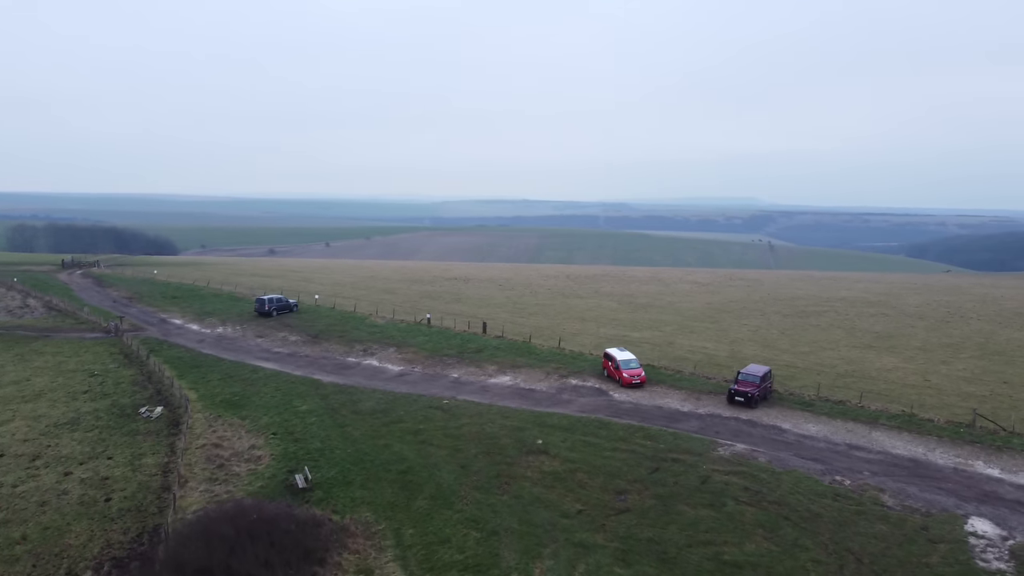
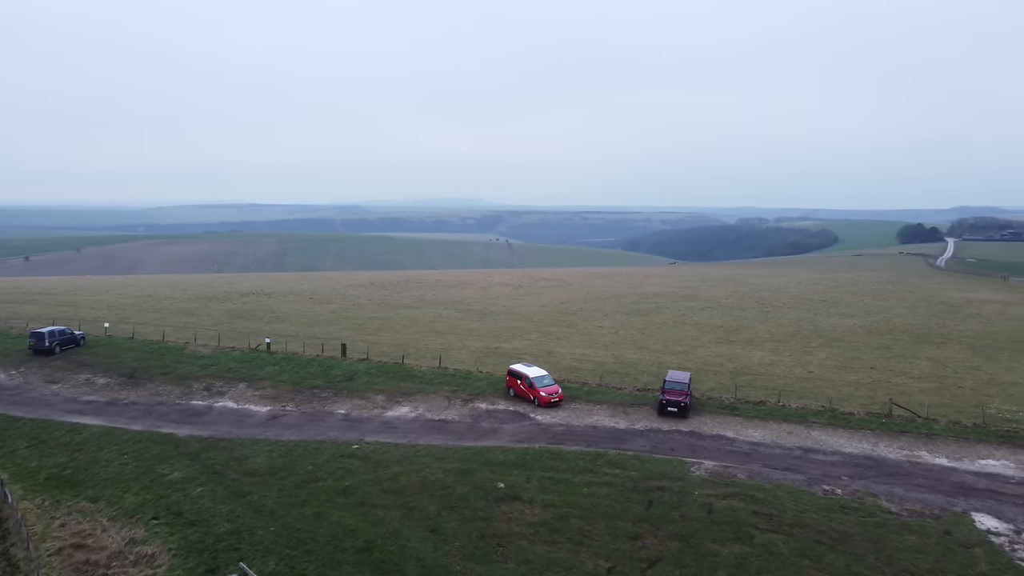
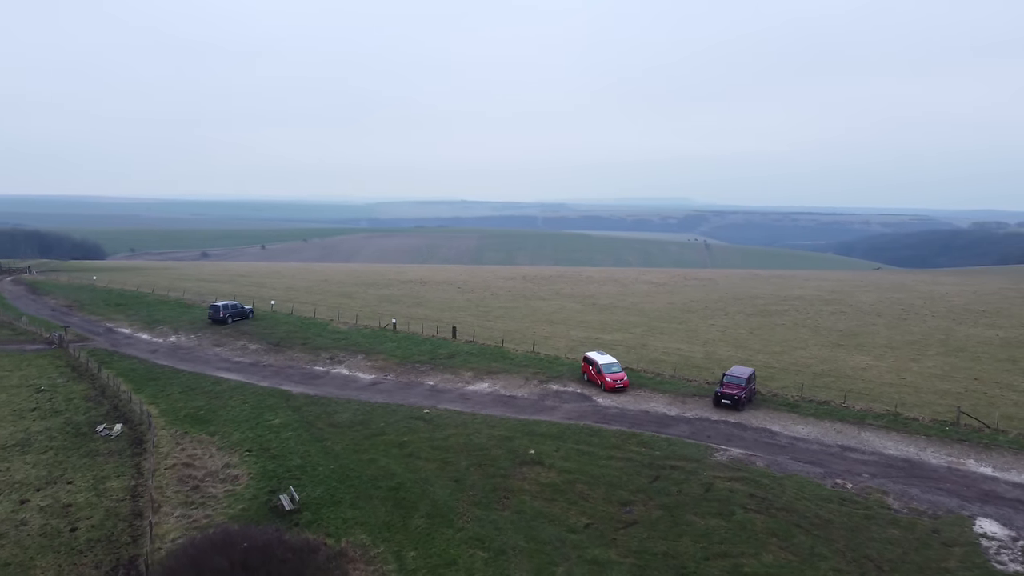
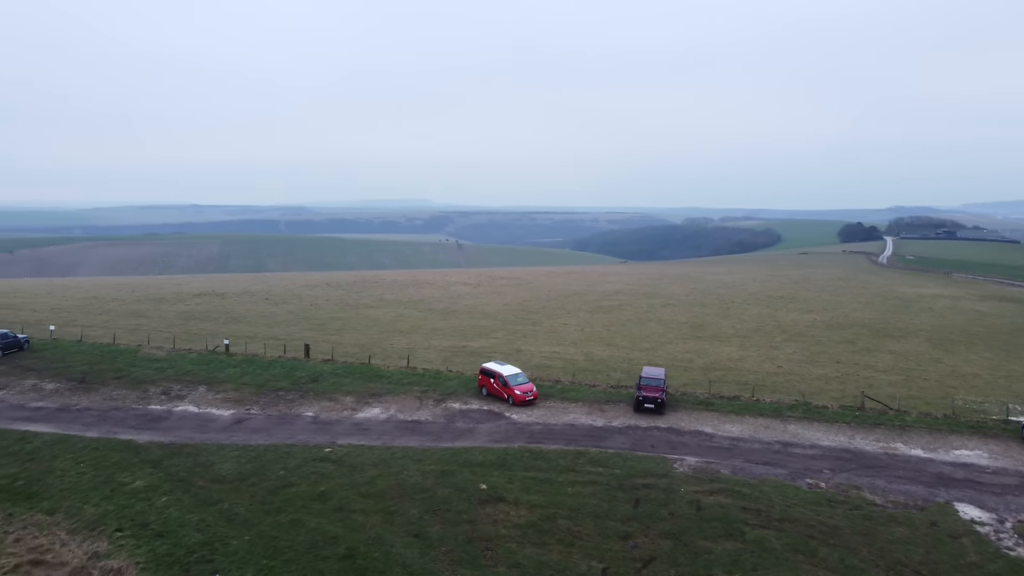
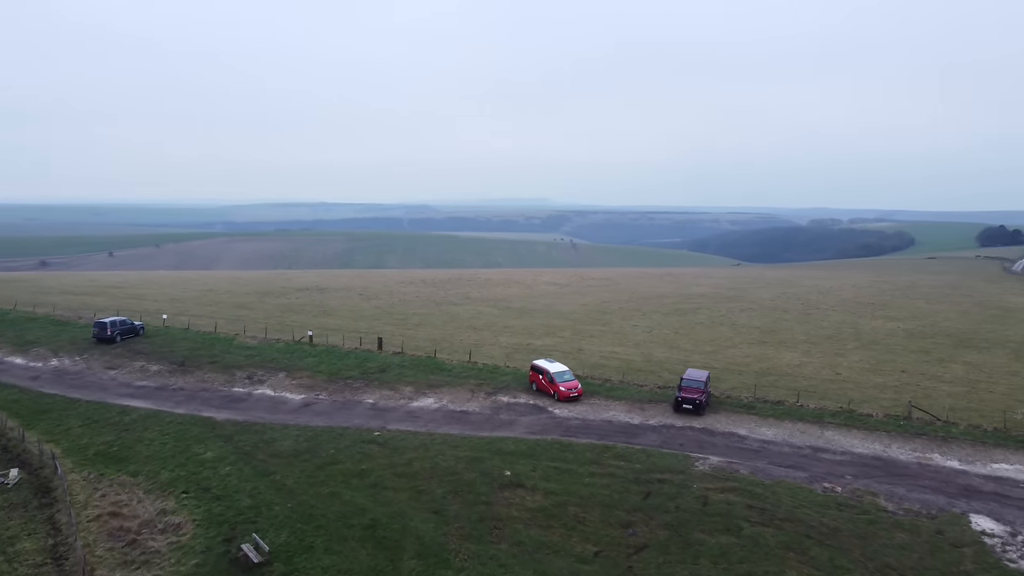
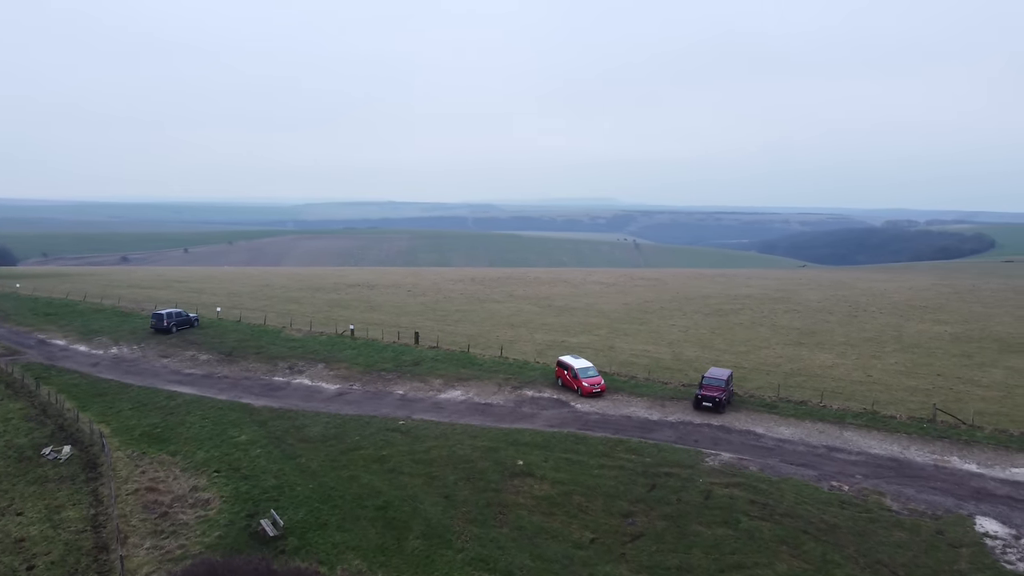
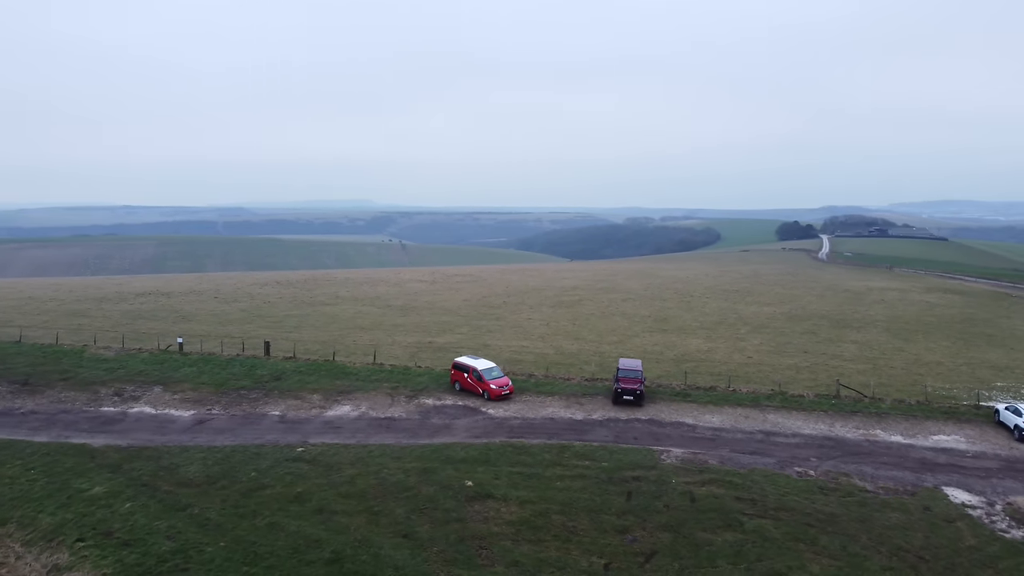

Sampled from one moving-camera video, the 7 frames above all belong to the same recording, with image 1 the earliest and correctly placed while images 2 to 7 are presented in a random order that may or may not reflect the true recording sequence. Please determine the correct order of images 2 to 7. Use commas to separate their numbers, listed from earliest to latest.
3, 6, 5, 2, 4, 7
